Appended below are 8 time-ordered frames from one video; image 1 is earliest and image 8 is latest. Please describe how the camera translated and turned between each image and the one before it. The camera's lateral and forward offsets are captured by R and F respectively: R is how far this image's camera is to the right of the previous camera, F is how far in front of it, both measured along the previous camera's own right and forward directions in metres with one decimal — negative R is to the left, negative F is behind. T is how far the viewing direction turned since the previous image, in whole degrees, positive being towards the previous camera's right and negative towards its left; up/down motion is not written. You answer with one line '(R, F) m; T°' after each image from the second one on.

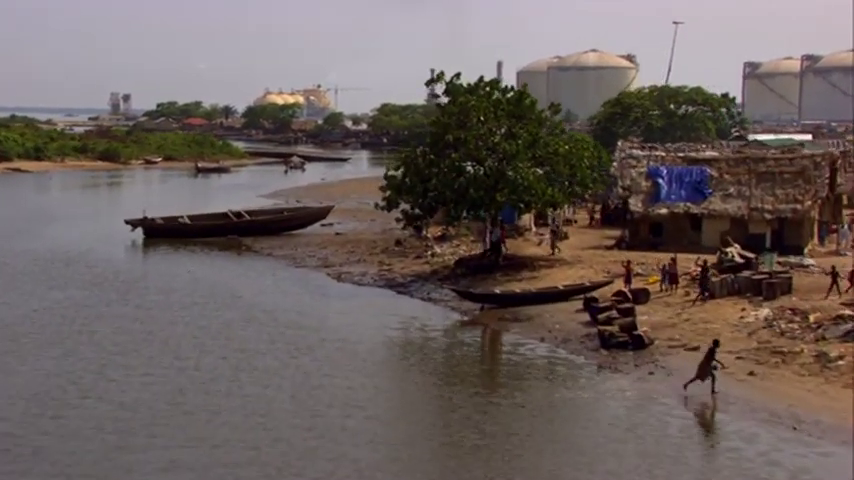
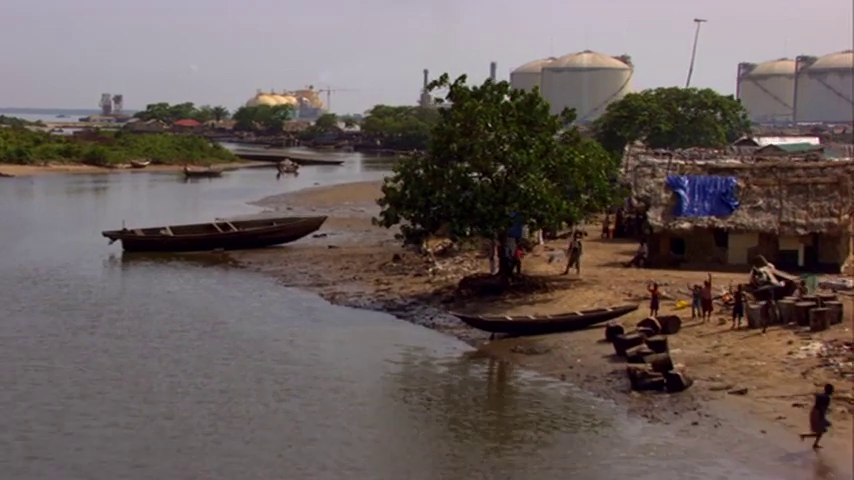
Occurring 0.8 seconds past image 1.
(-0.2, +2.3) m; 0°
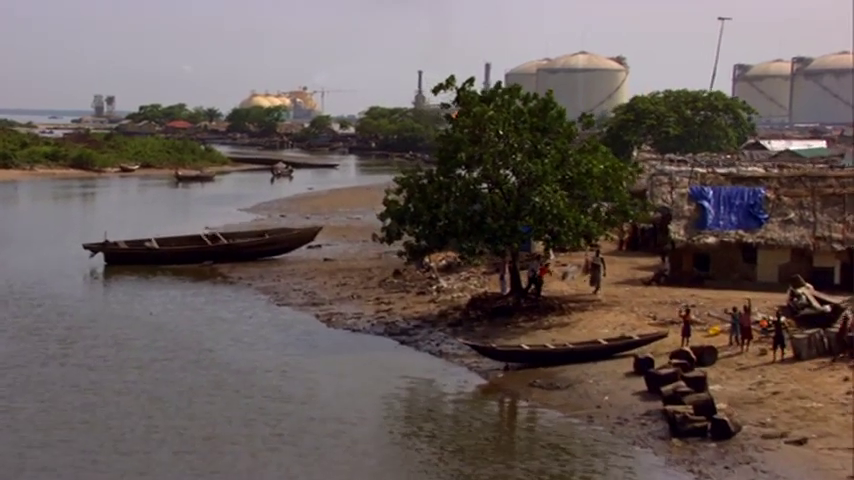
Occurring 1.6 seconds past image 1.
(-0.2, +2.0) m; 0°
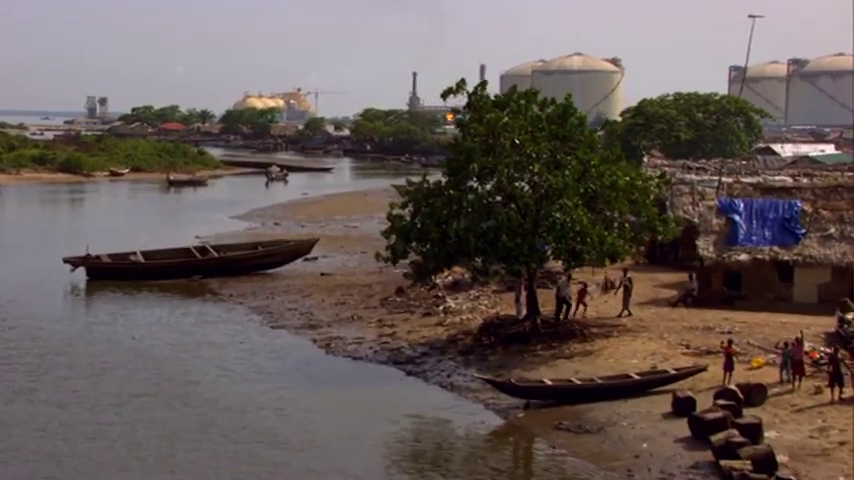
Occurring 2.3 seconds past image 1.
(-0.2, +2.0) m; 0°
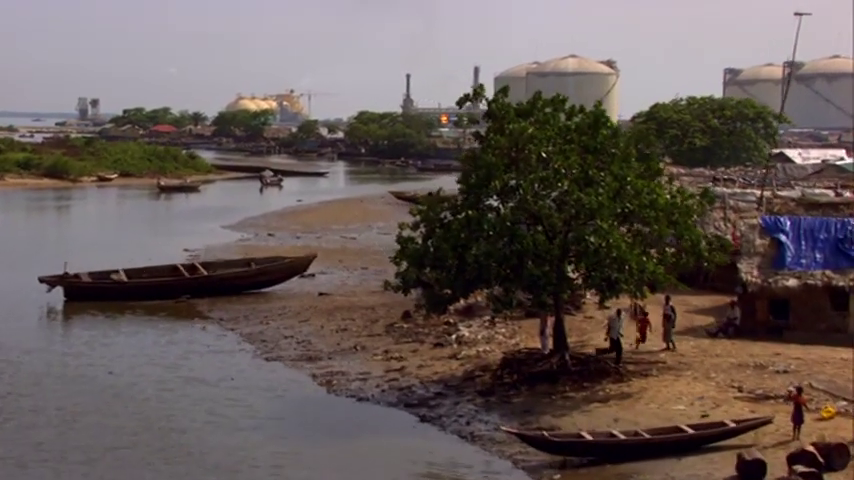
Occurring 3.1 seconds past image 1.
(-0.3, +2.3) m; 0°
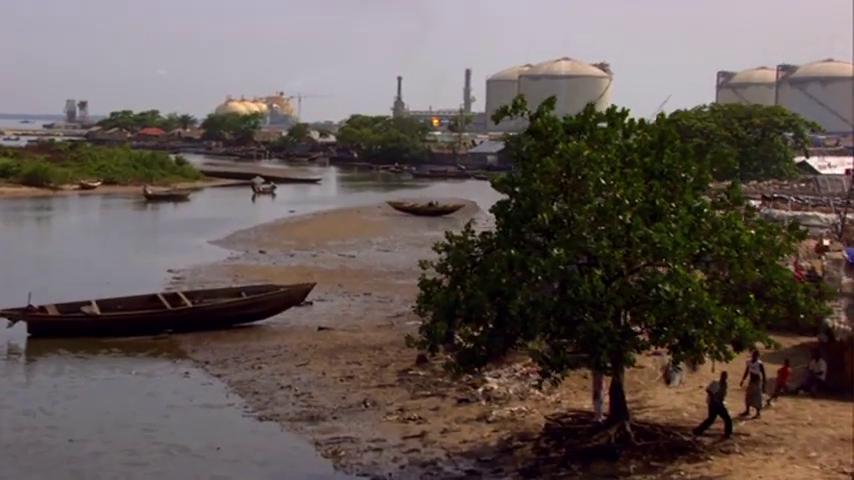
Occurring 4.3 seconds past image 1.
(-0.5, +3.3) m; 0°
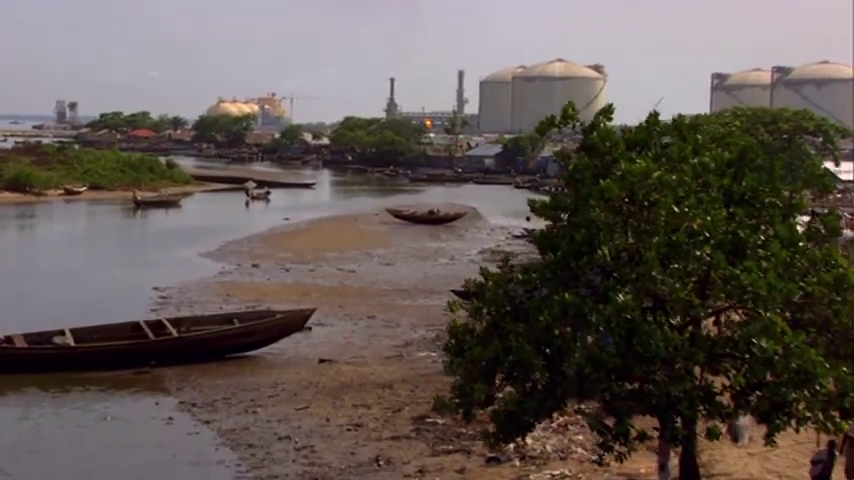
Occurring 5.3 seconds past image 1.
(-0.4, +2.6) m; 0°
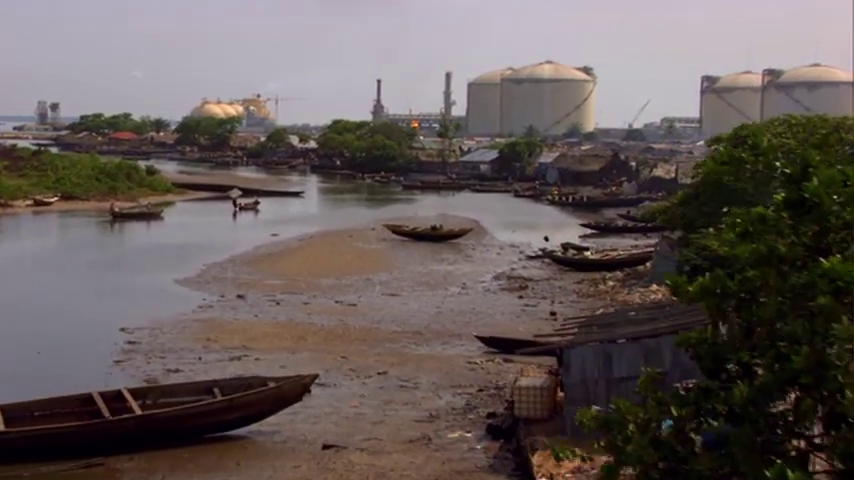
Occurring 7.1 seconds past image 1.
(-0.7, +5.0) m; +1°
